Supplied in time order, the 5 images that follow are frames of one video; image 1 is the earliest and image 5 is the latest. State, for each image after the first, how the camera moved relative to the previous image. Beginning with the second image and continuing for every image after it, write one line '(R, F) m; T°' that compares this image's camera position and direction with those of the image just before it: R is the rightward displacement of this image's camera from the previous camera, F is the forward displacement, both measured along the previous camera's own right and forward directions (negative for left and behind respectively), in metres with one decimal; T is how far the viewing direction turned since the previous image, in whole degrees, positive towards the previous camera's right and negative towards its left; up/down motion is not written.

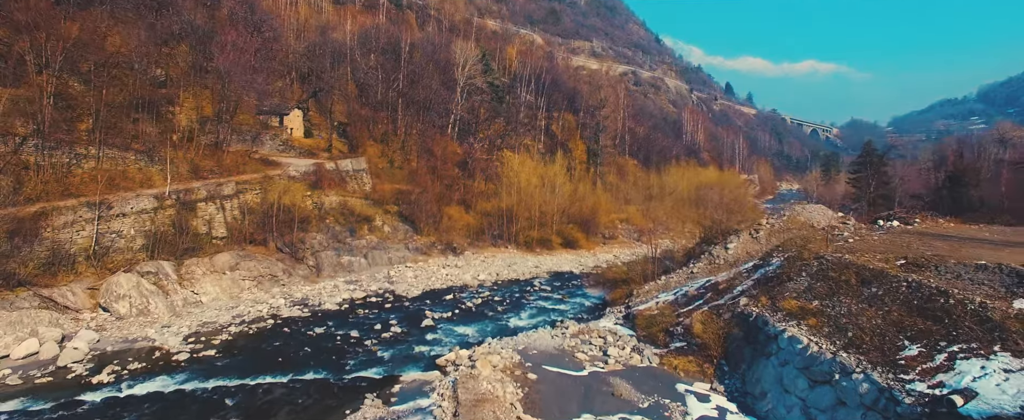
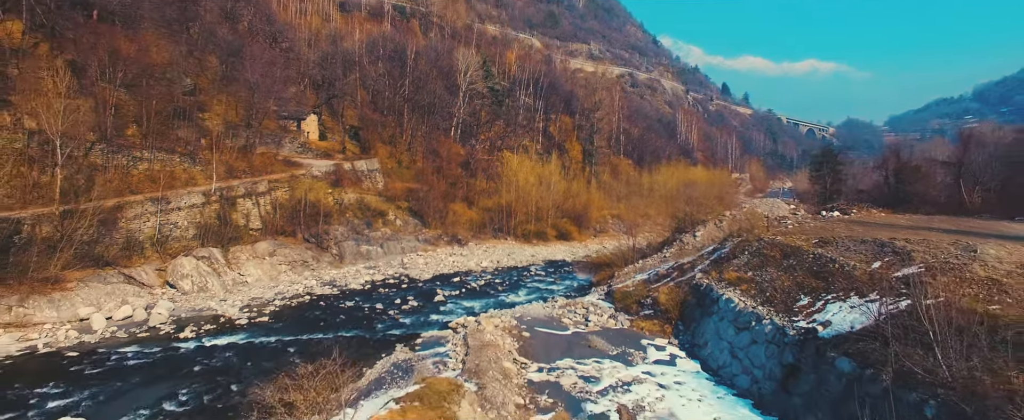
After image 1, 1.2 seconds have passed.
(+0.1, -3.8) m; 0°
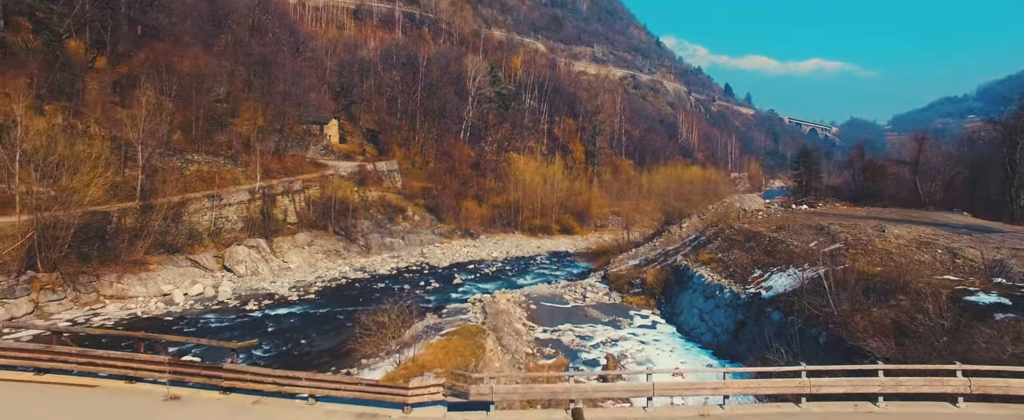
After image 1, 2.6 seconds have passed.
(-0.2, -3.6) m; 0°
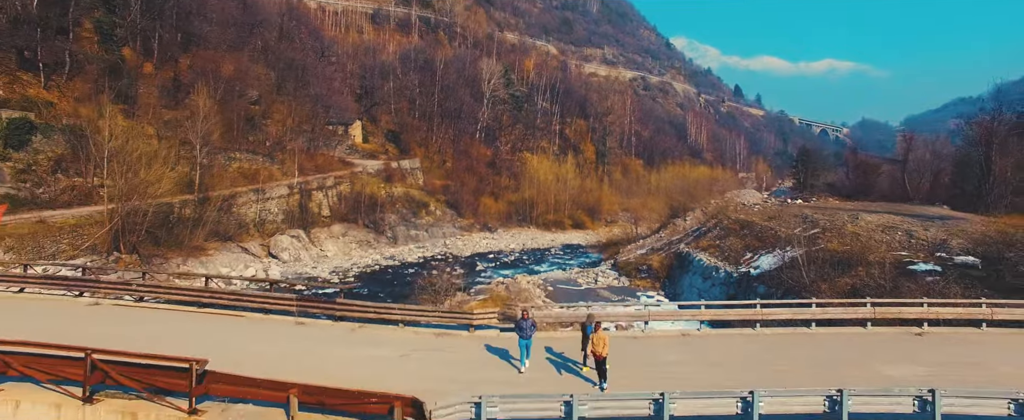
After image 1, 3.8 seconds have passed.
(-0.4, -2.6) m; -1°
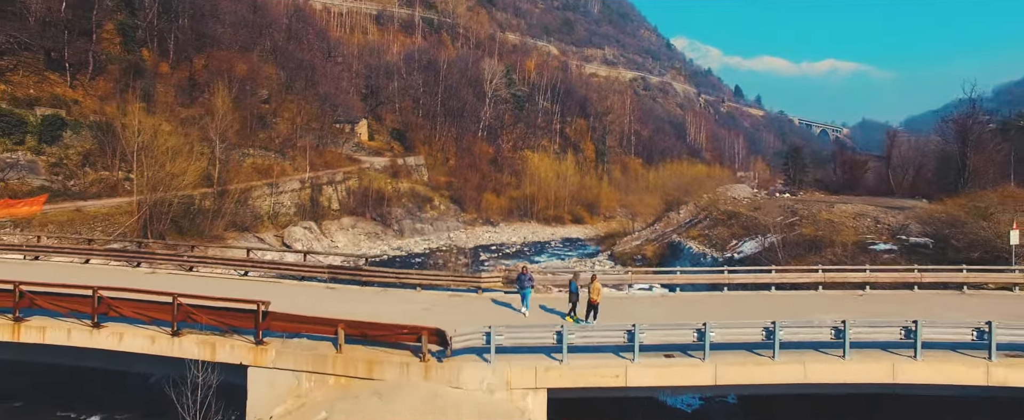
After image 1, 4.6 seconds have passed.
(0.0, -1.6) m; 0°
